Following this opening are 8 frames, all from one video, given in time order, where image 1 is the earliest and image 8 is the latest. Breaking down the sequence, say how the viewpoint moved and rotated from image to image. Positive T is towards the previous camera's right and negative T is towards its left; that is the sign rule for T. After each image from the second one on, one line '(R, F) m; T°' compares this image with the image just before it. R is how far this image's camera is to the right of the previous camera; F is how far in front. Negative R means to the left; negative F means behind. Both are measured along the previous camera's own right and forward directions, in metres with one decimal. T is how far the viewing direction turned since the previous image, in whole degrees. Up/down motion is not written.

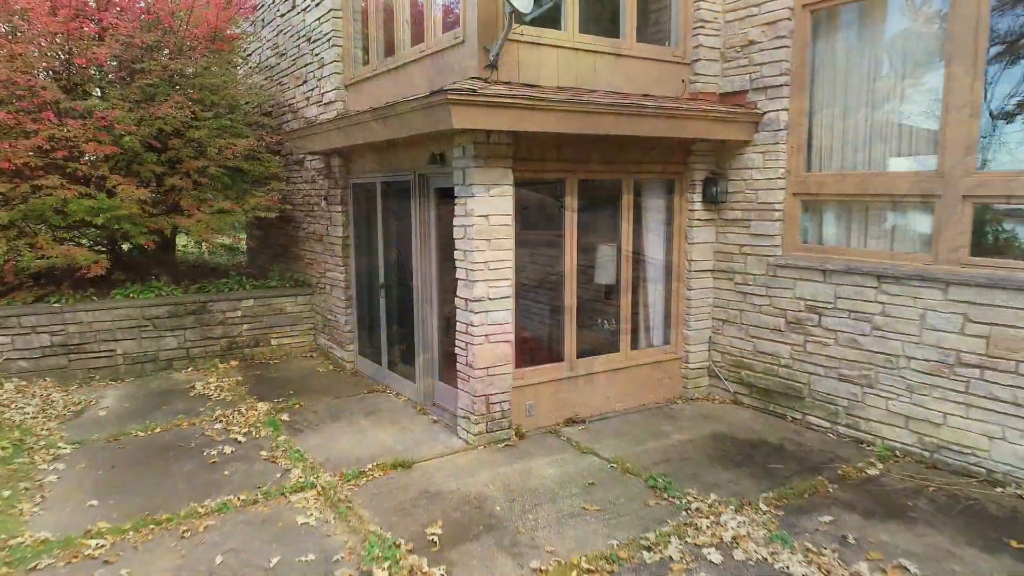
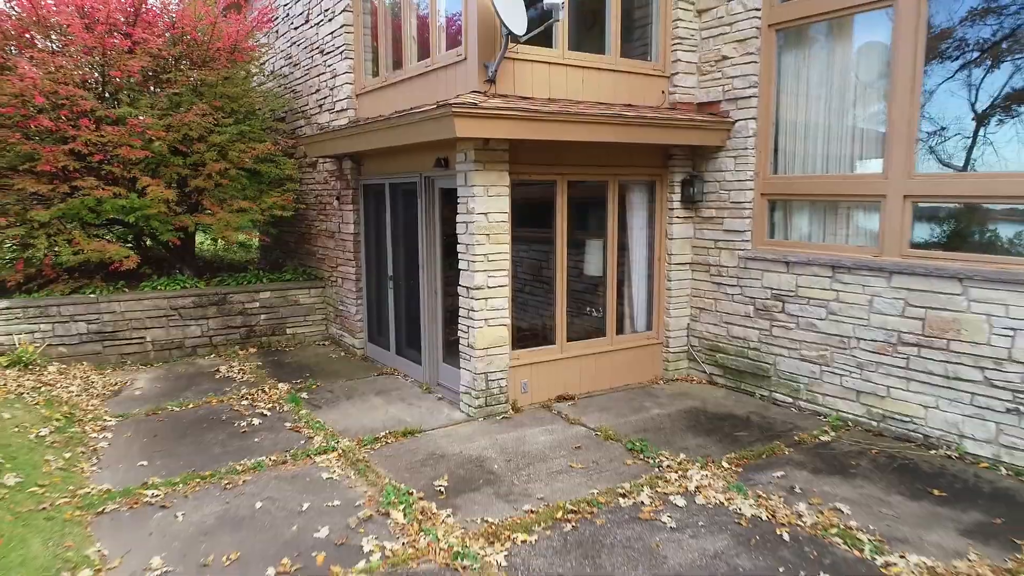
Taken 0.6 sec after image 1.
(0.0, -0.6) m; 0°
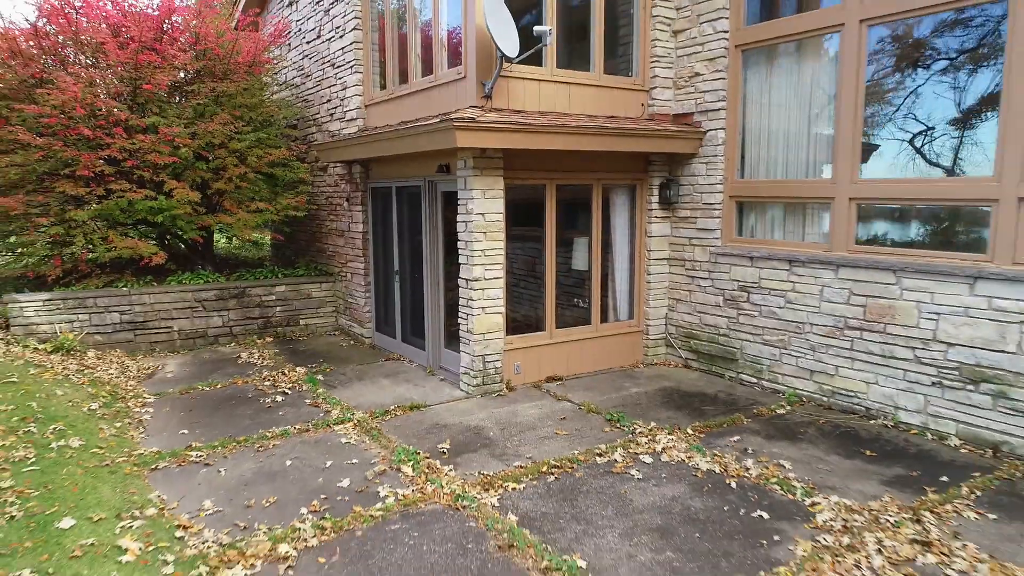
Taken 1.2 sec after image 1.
(0.0, -0.7) m; 0°
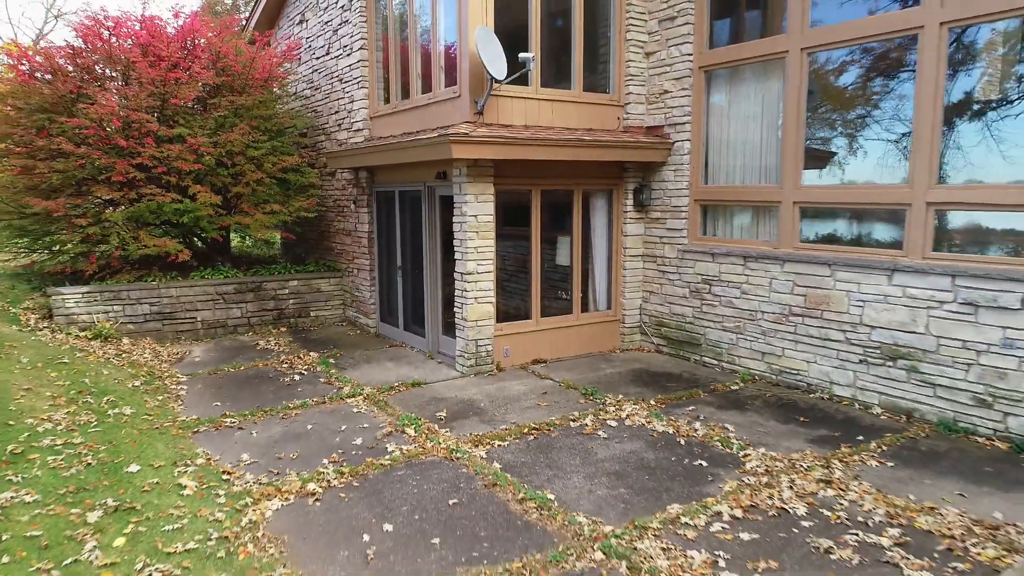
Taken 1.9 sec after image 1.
(+0.1, -0.9) m; 0°
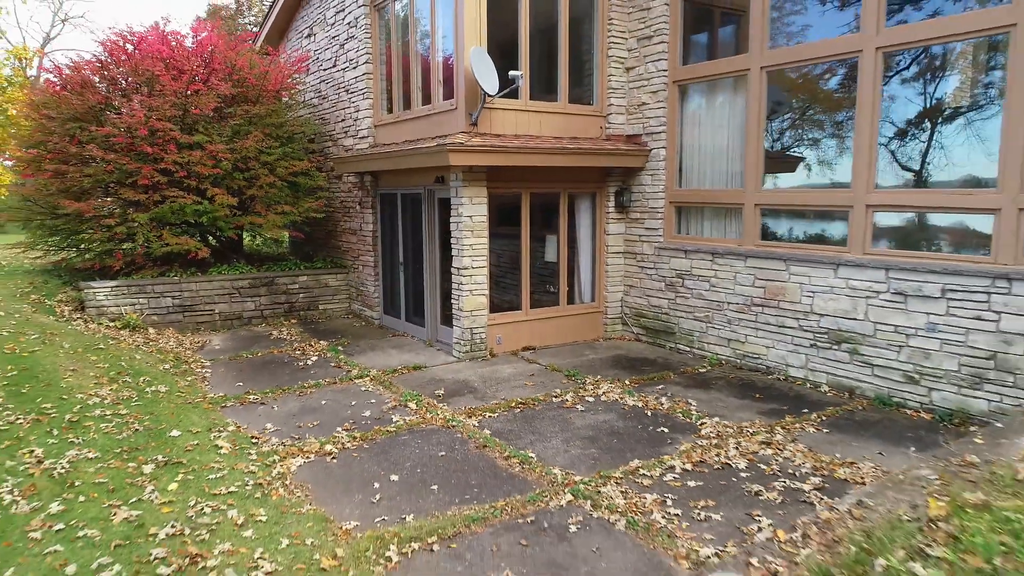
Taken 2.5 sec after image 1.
(+0.1, -0.8) m; 0°
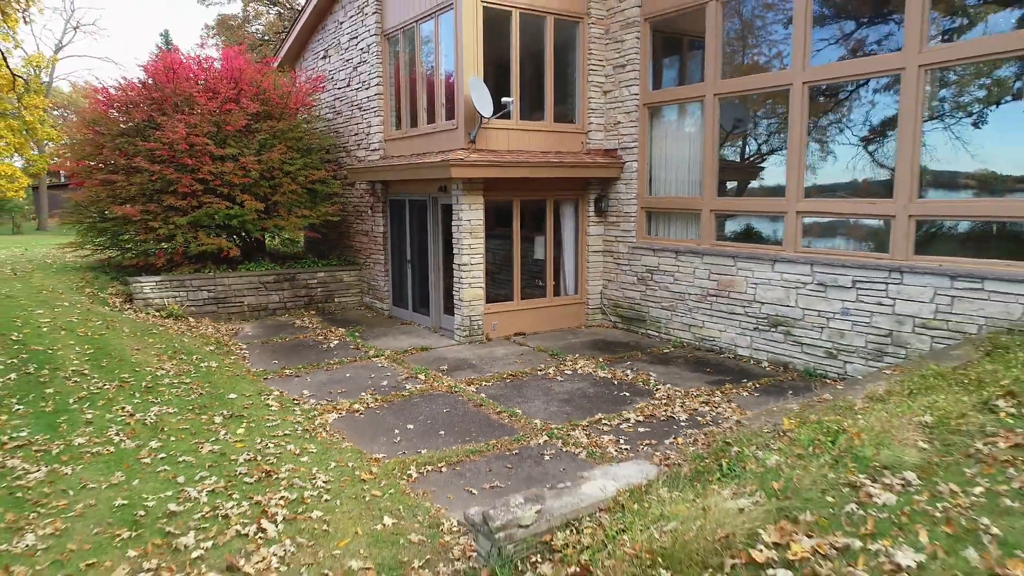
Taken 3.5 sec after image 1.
(+0.1, -1.3) m; 0°
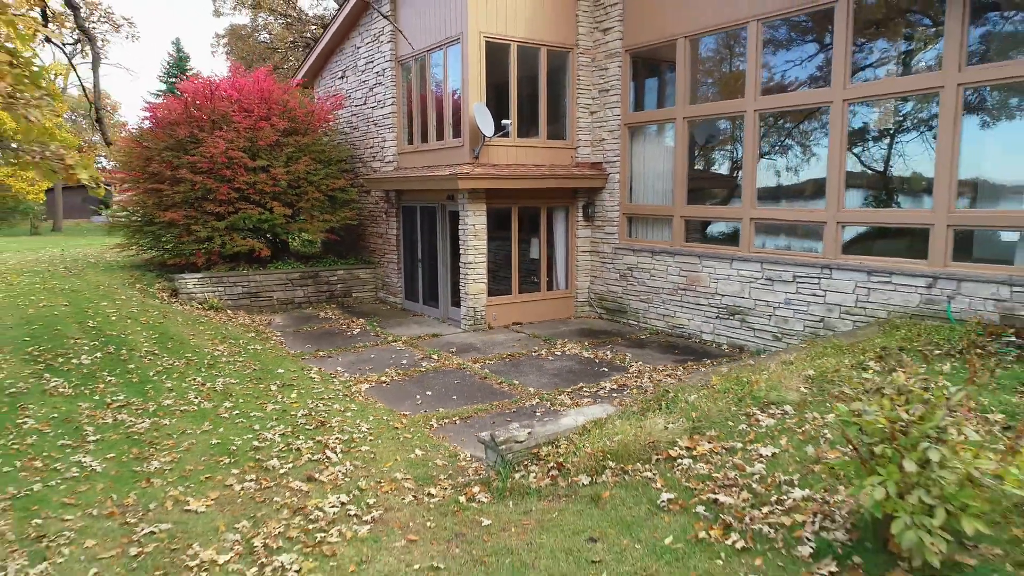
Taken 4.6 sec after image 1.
(0.0, -1.4) m; 0°
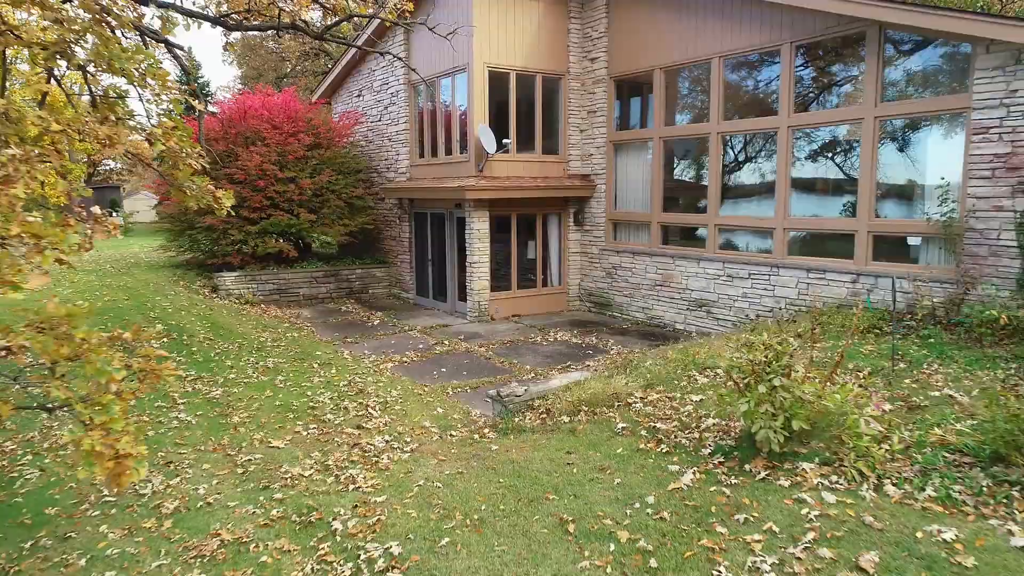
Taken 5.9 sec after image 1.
(0.0, -1.6) m; 0°
